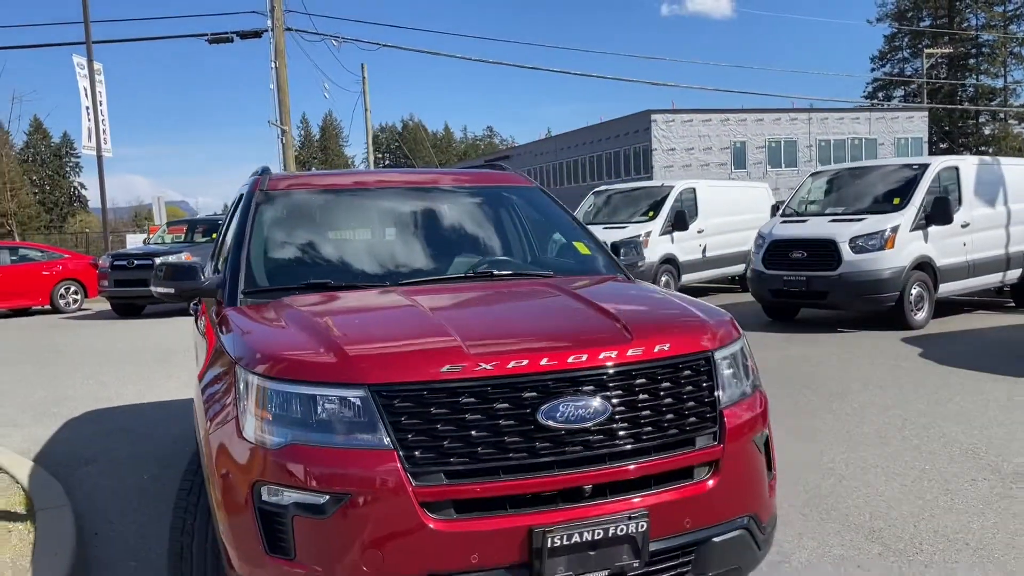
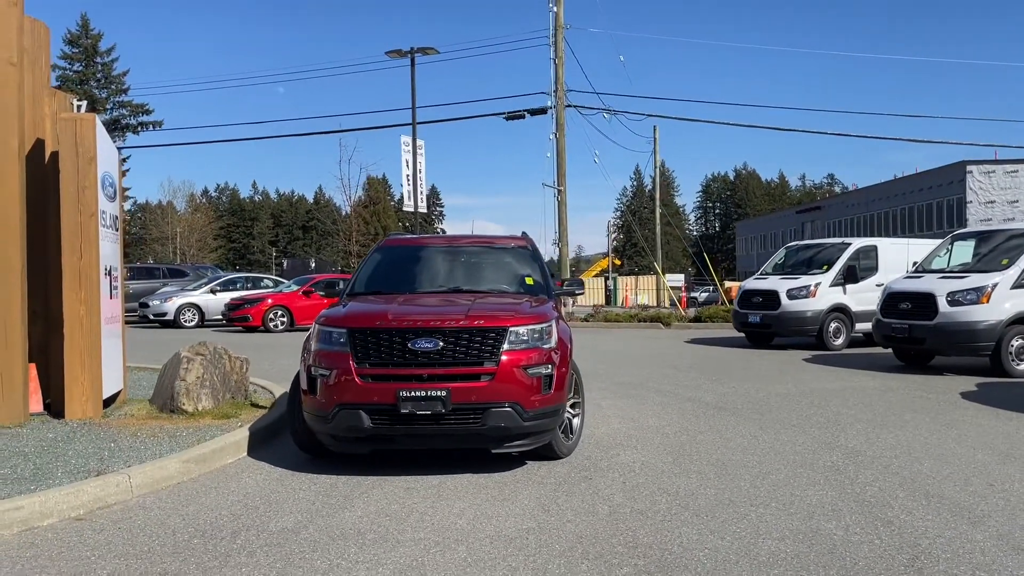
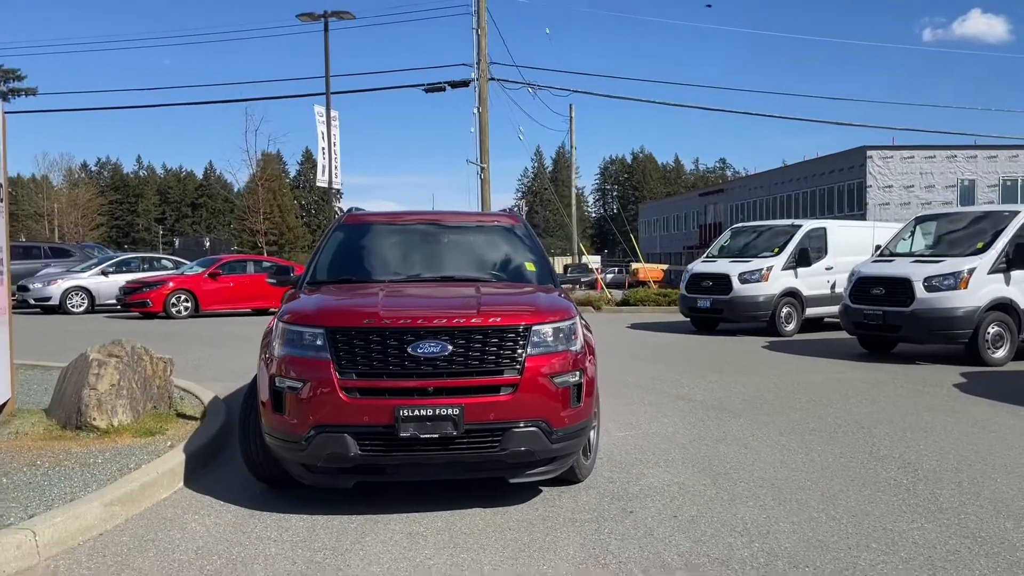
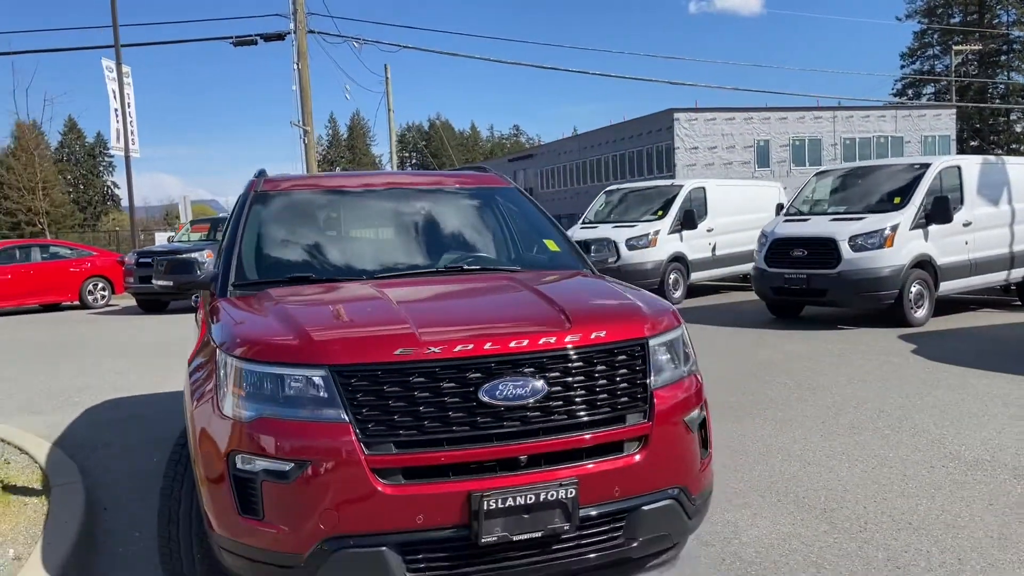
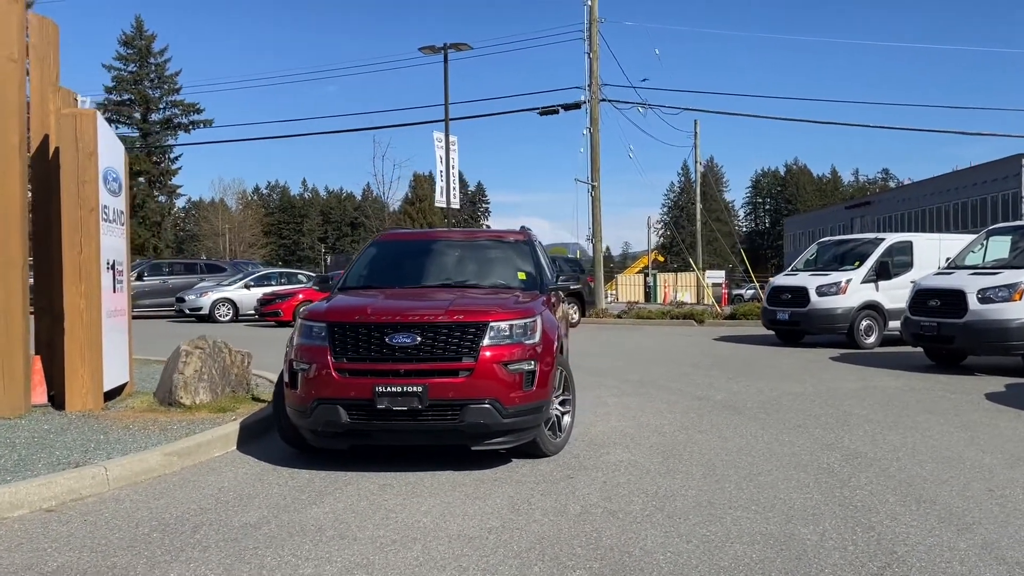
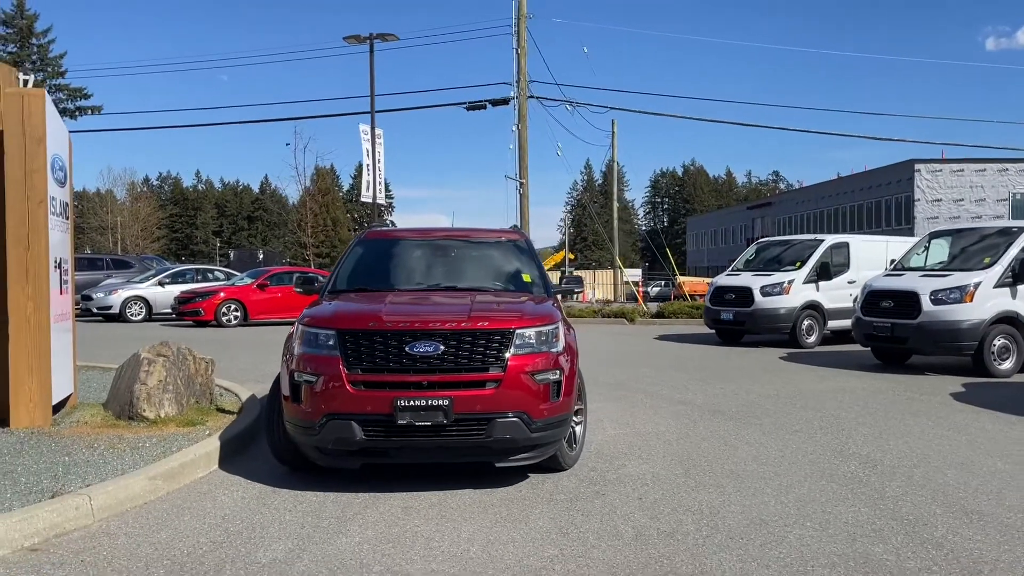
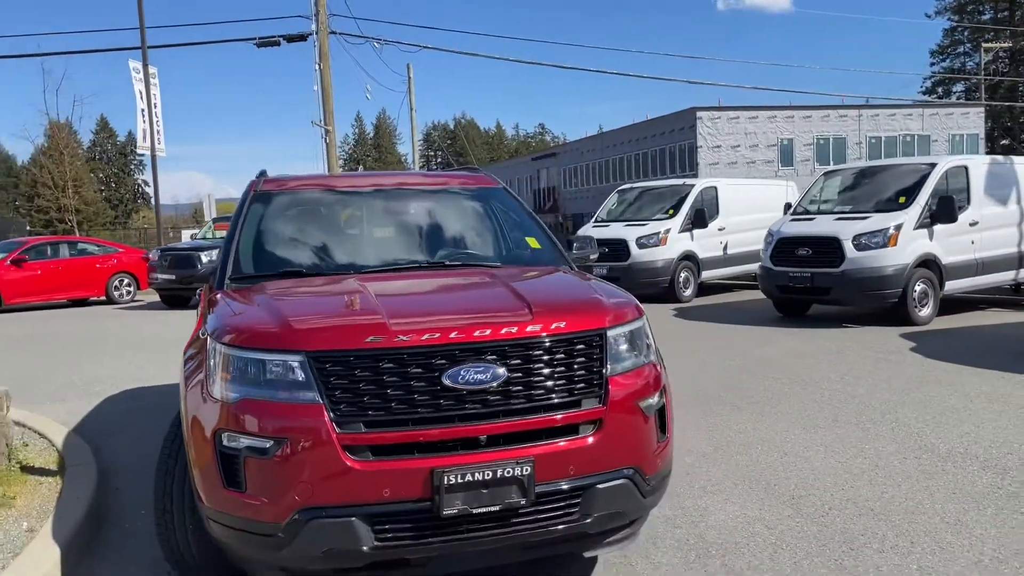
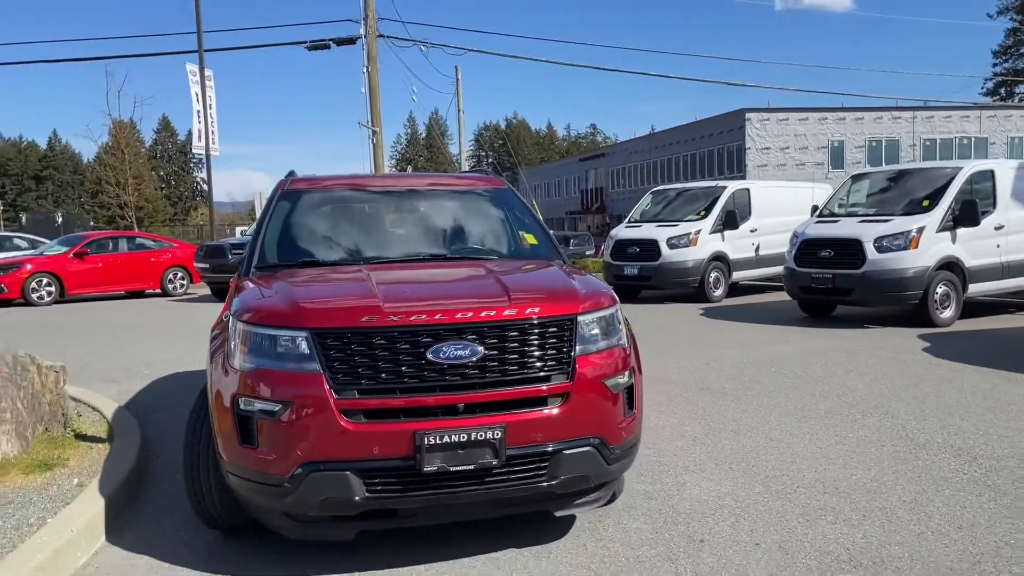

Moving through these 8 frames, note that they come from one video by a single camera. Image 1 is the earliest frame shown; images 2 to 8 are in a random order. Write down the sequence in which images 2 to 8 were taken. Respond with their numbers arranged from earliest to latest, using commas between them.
4, 7, 8, 3, 6, 2, 5
